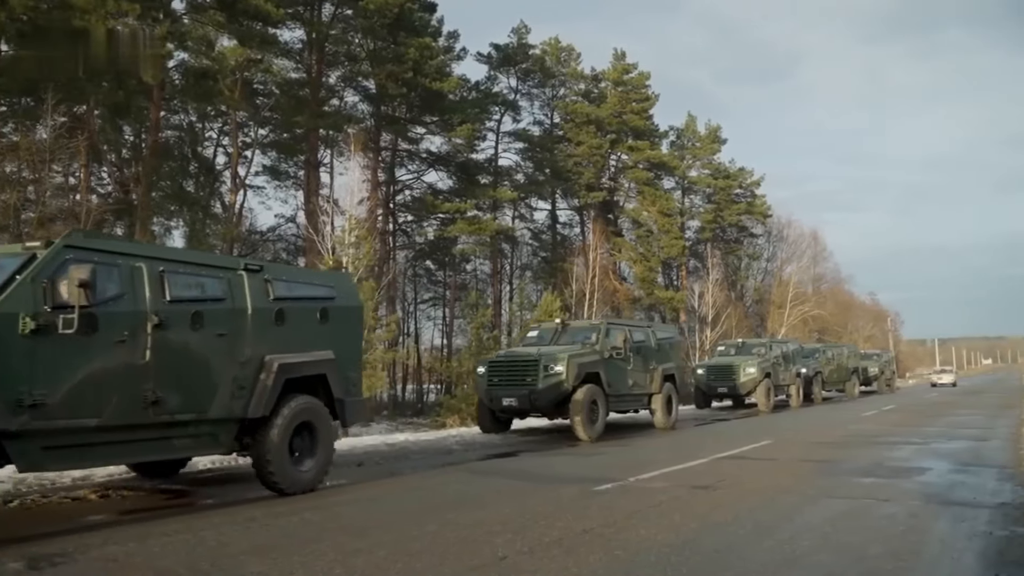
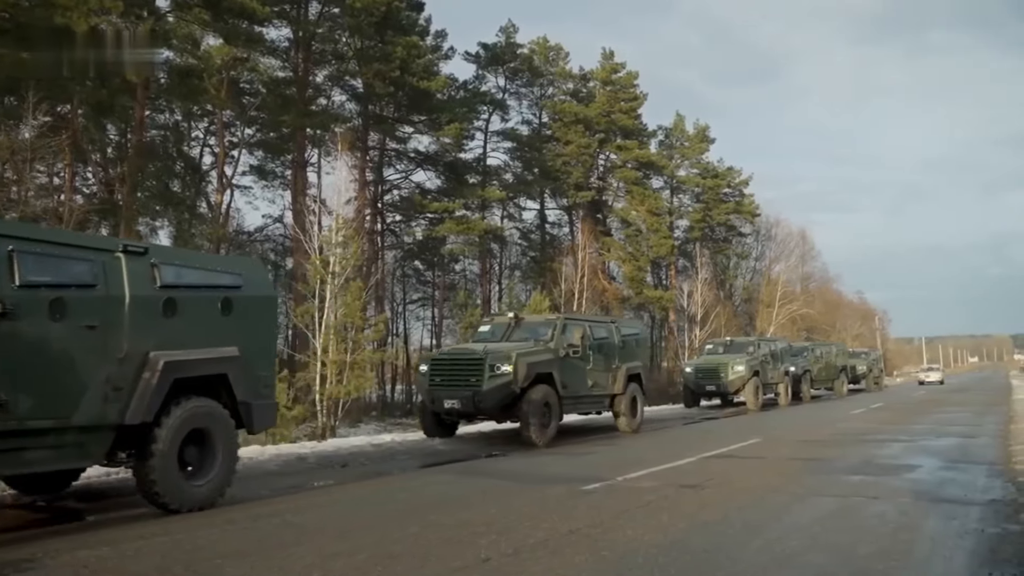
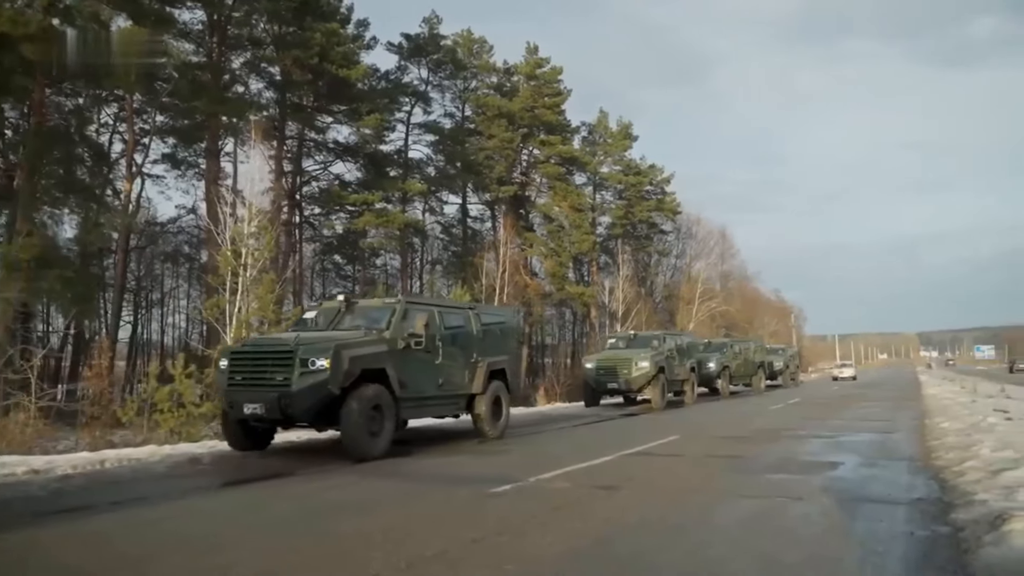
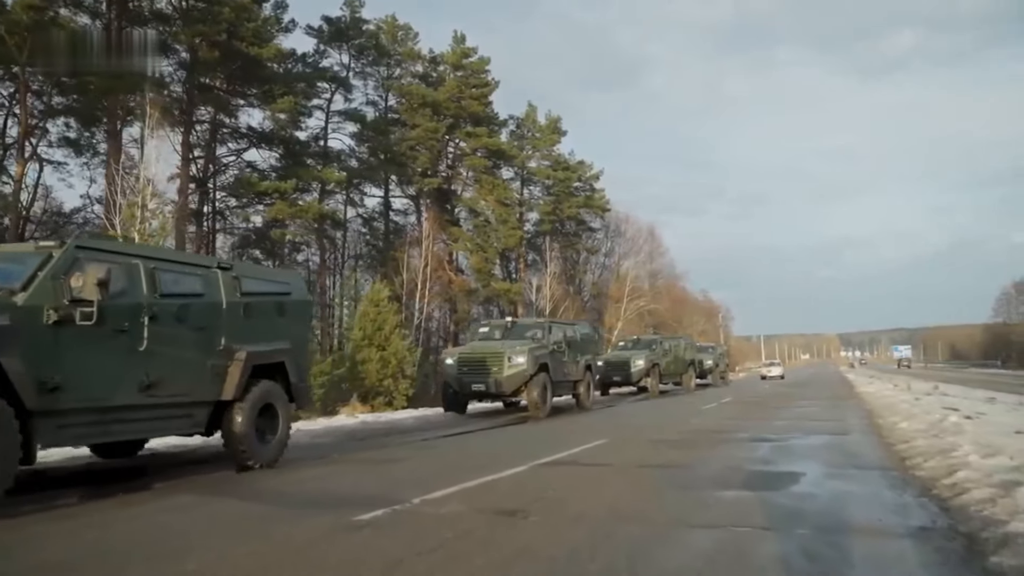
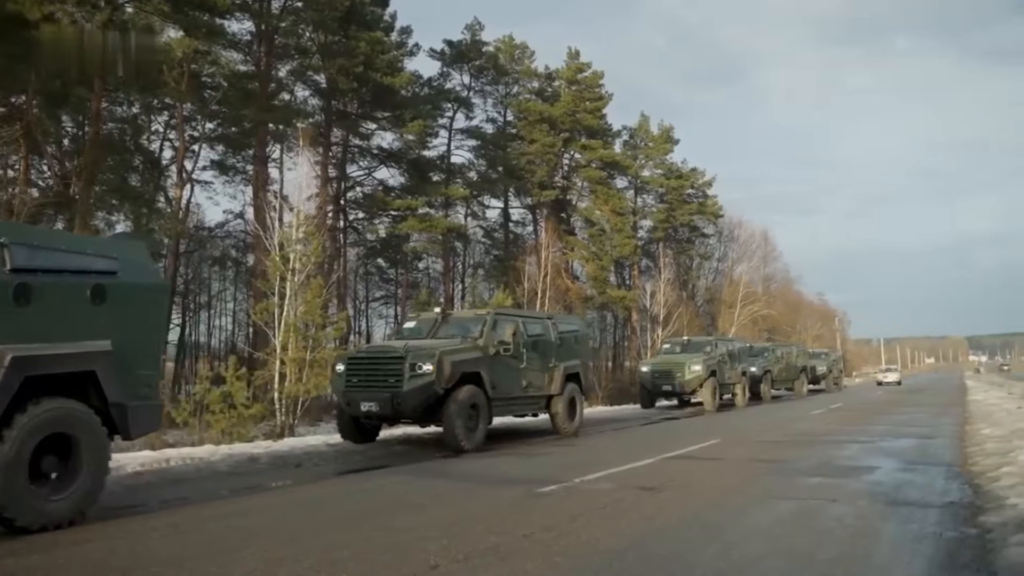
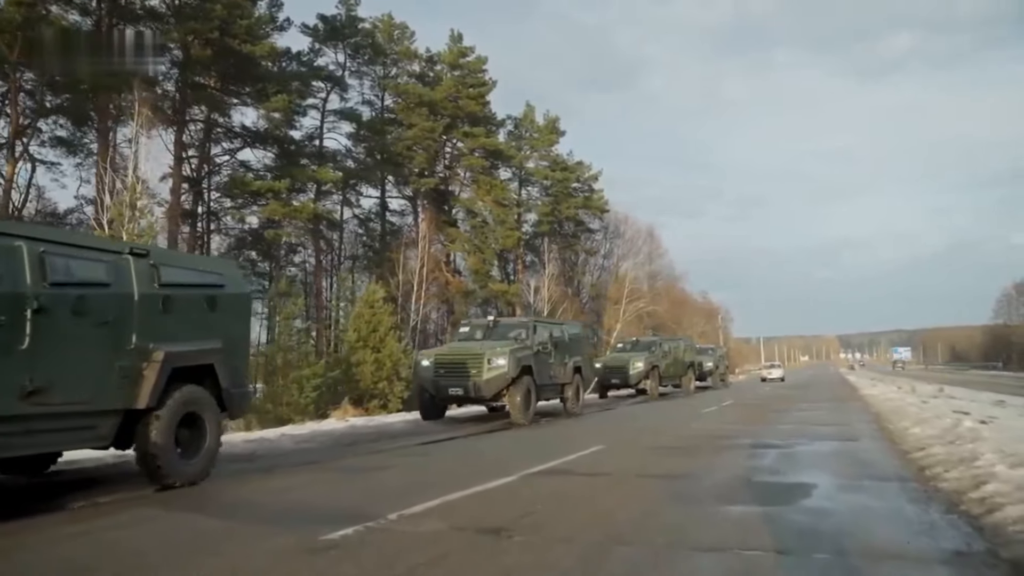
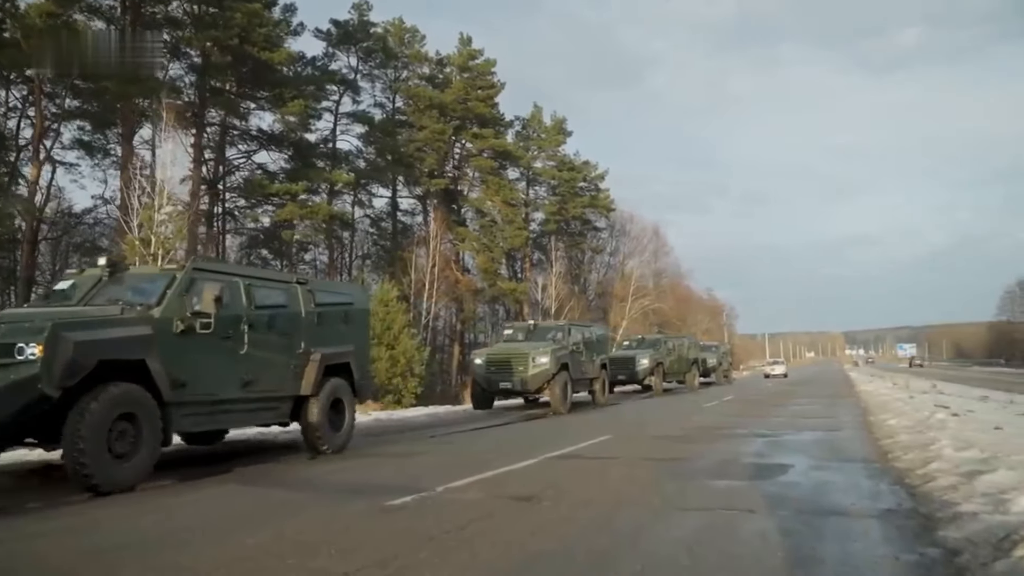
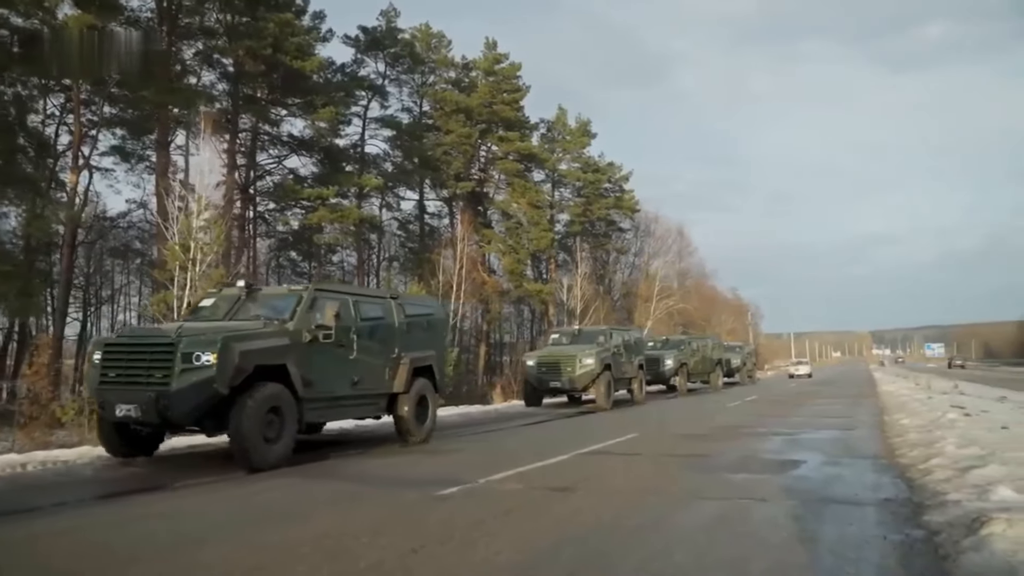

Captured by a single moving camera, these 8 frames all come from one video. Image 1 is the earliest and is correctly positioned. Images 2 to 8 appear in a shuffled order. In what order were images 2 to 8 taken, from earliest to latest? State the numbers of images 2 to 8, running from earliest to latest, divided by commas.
2, 5, 3, 8, 7, 4, 6
